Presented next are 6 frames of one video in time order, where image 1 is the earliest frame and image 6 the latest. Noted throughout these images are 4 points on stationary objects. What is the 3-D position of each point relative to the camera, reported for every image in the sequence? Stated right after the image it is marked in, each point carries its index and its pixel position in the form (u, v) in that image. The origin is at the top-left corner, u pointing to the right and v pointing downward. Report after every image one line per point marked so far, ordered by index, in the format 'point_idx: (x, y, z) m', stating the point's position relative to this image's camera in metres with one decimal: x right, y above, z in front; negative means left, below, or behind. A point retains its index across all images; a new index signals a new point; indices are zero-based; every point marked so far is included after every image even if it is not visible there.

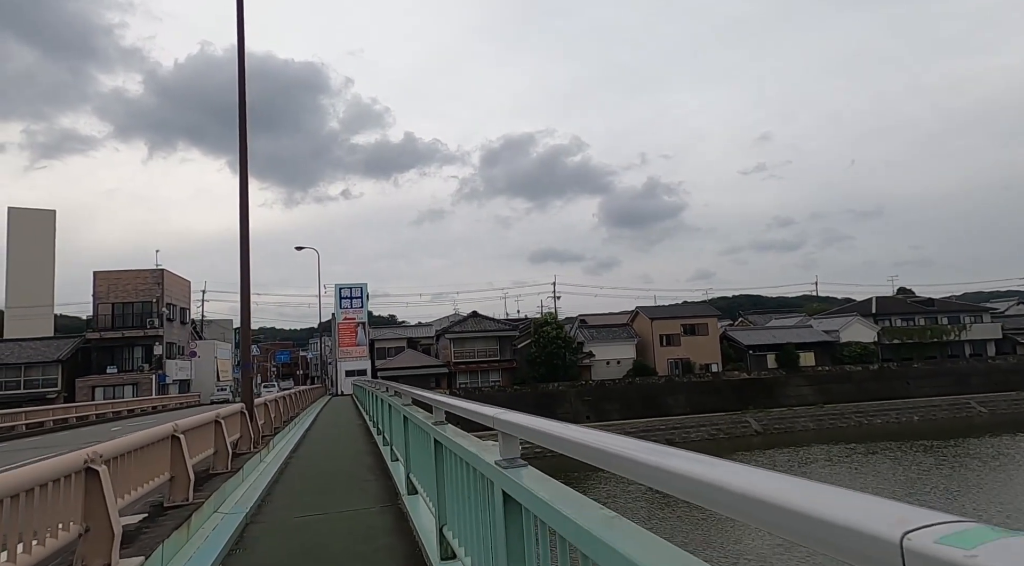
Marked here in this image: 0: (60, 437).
0: (-10.1, -3.4, +15.4) m
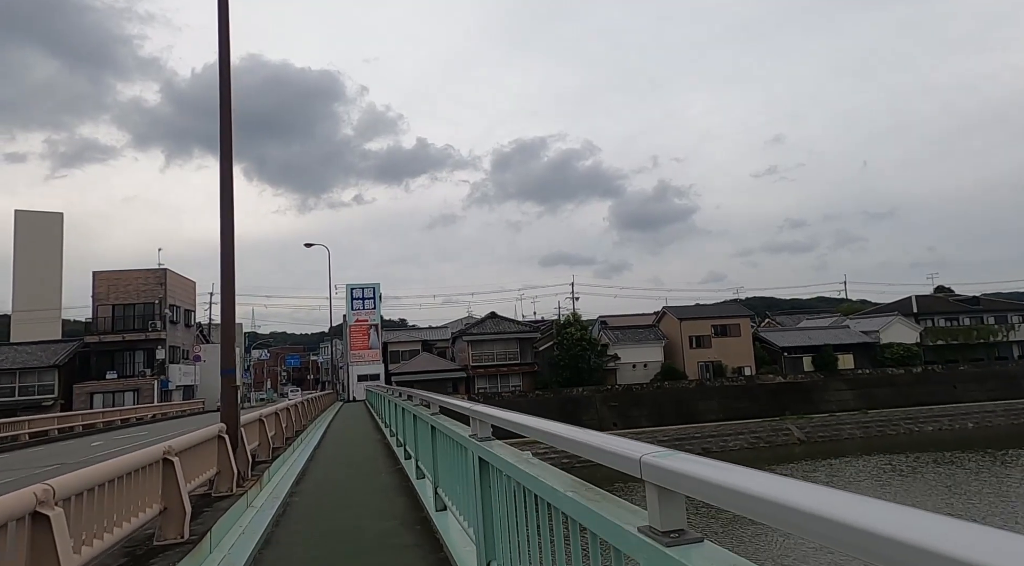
0: (-9.3, -3.3, +13.5) m
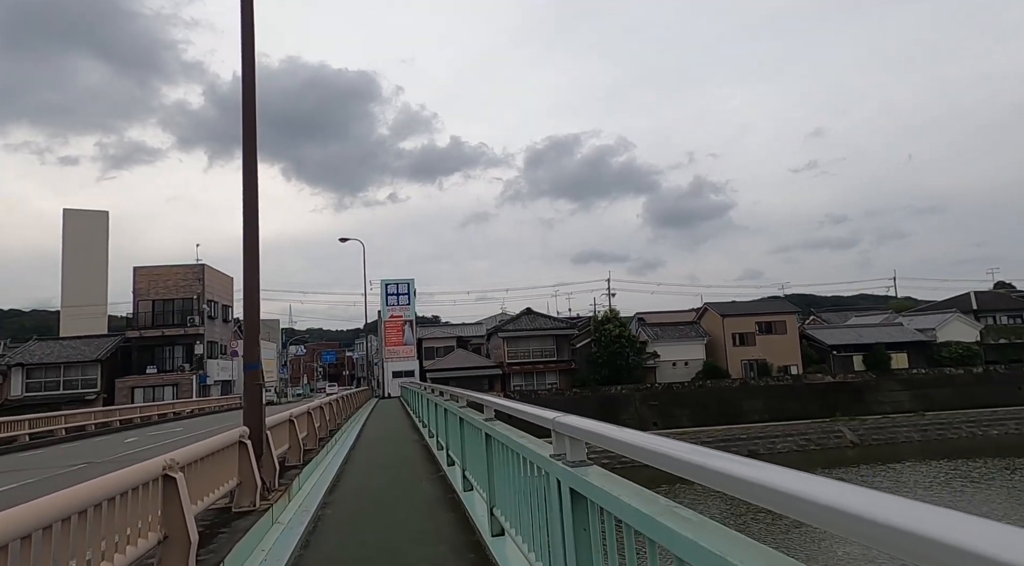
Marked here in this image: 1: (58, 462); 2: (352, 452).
0: (-8.5, -3.2, +13.2) m
1: (-6.9, -2.7, +10.3) m
2: (-2.2, -2.3, +9.5) m
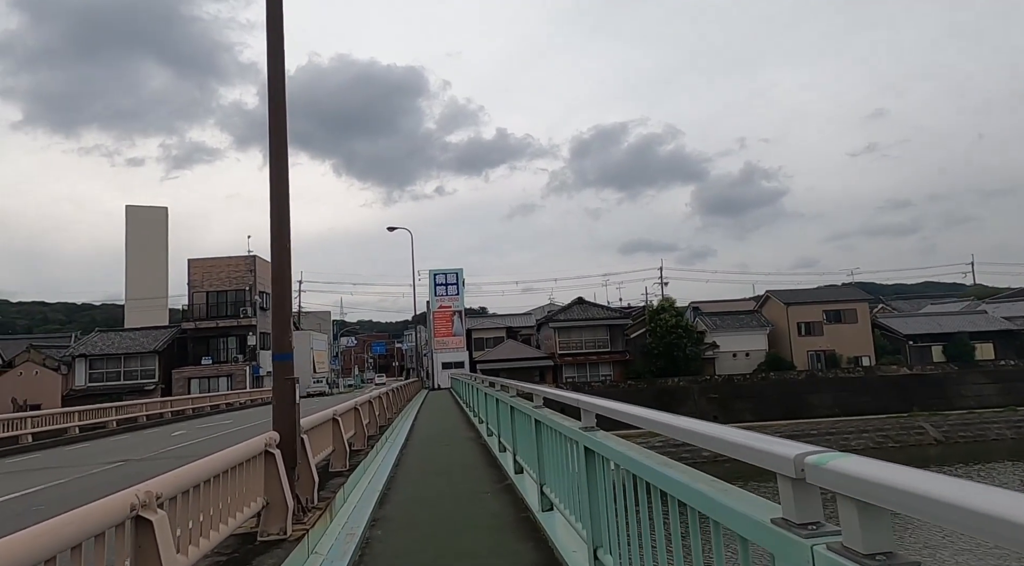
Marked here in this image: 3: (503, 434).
0: (-7.4, -3.0, +12.8) m
1: (-6.0, -2.5, +9.8) m
2: (-1.4, -2.1, +8.7) m
3: (-0.1, -1.5, +6.9) m
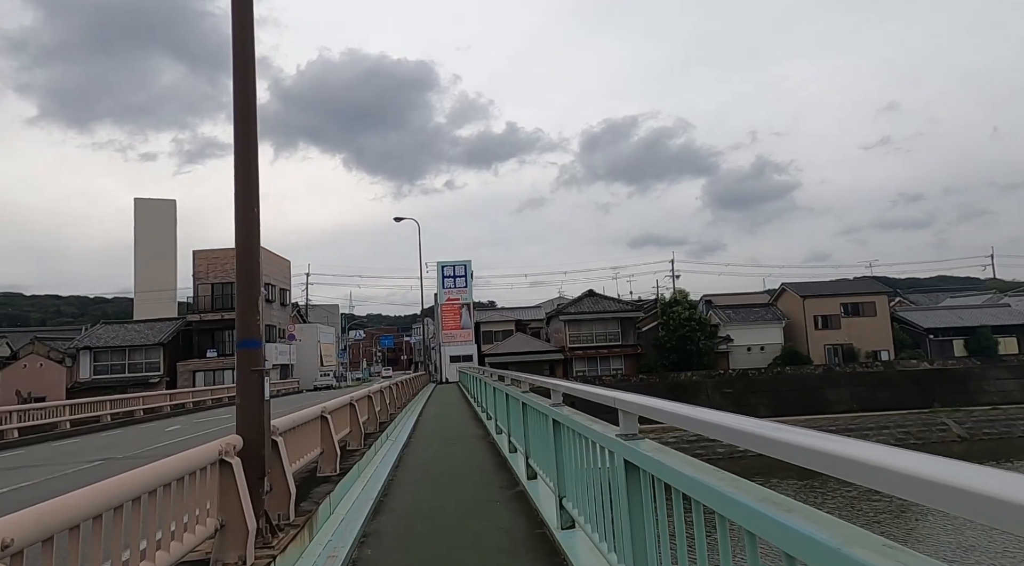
0: (-7.2, -2.7, +12.3) m
1: (-5.8, -2.3, +9.3) m
2: (-1.2, -1.9, +8.1) m
3: (0.0, -1.3, +6.2) m
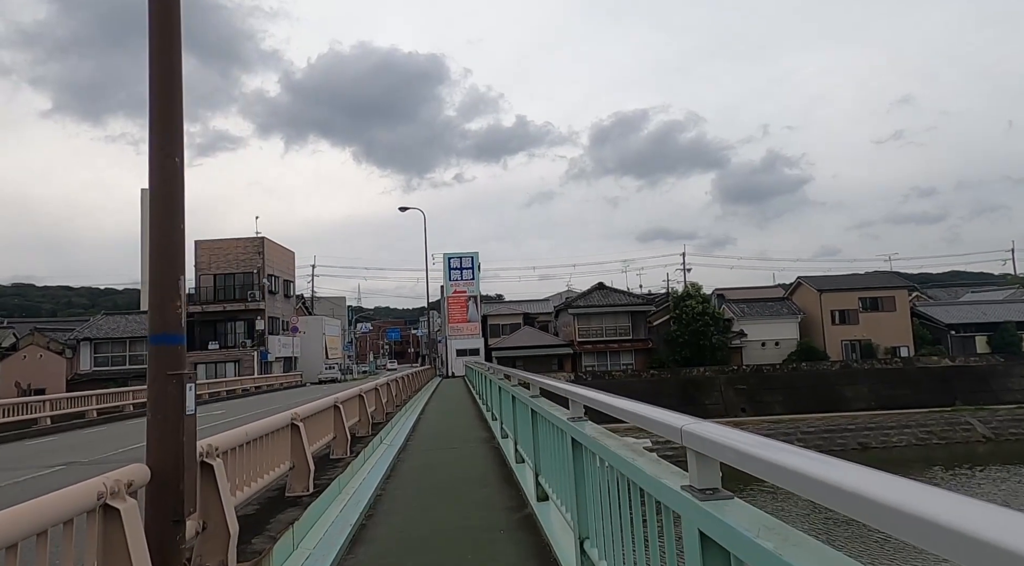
0: (-7.1, -2.5, +11.6) m
1: (-5.7, -2.2, +8.5) m
2: (-1.2, -1.8, +7.3) m
3: (+0.1, -1.2, +5.4) m
